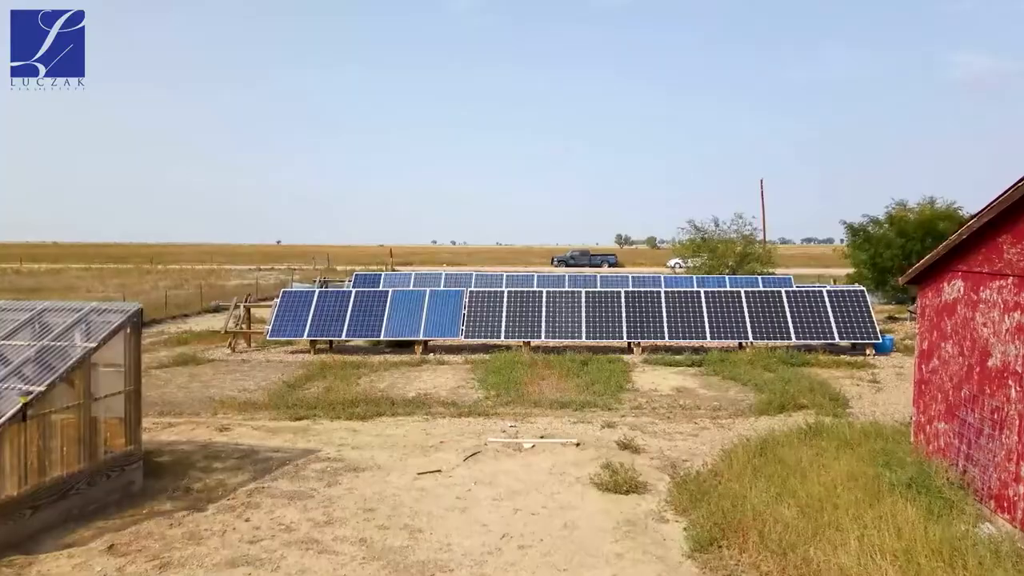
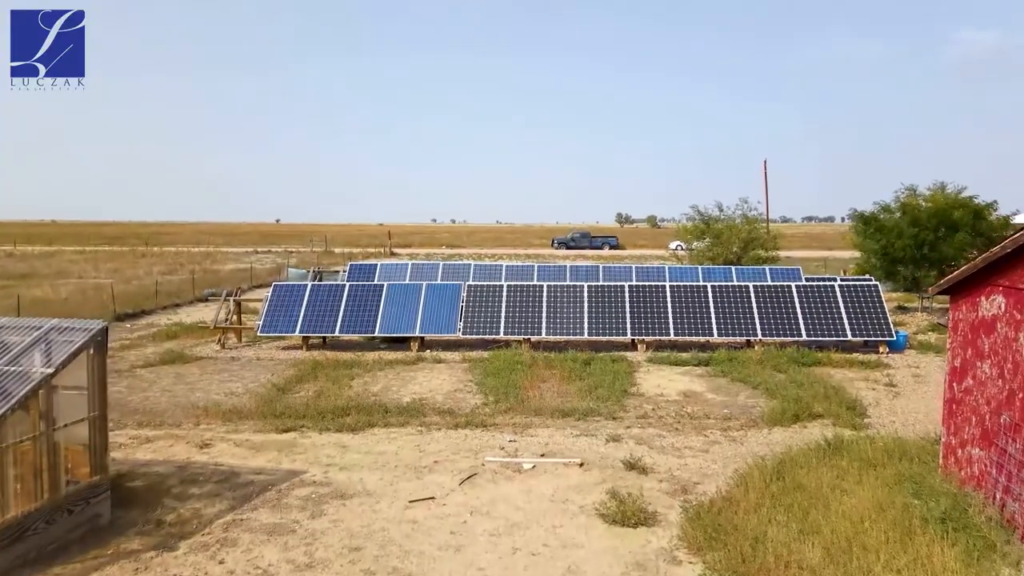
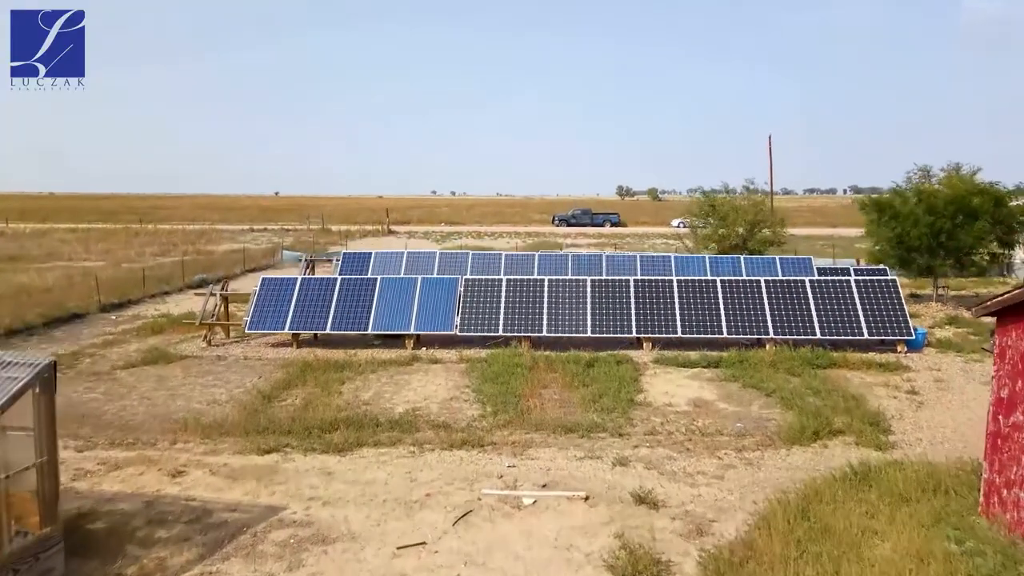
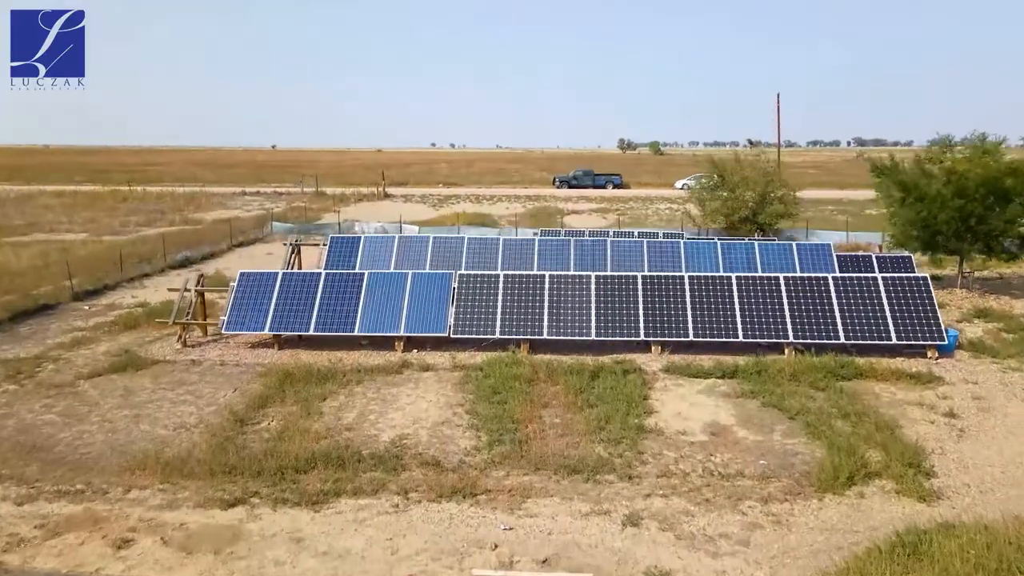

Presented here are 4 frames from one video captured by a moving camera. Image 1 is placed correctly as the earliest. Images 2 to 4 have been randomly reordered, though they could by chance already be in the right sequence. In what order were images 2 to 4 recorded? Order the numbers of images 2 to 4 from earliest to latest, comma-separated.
2, 3, 4
